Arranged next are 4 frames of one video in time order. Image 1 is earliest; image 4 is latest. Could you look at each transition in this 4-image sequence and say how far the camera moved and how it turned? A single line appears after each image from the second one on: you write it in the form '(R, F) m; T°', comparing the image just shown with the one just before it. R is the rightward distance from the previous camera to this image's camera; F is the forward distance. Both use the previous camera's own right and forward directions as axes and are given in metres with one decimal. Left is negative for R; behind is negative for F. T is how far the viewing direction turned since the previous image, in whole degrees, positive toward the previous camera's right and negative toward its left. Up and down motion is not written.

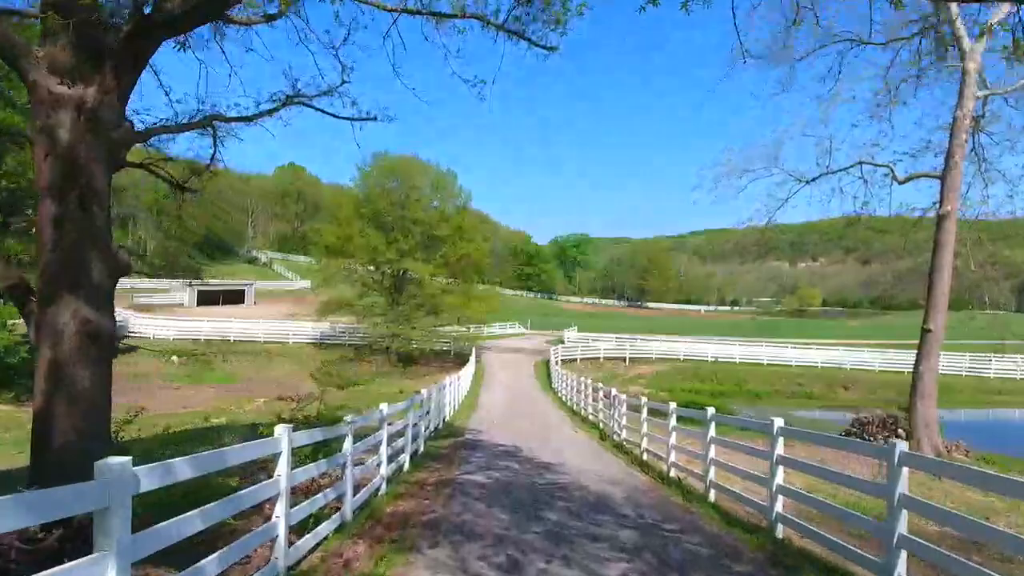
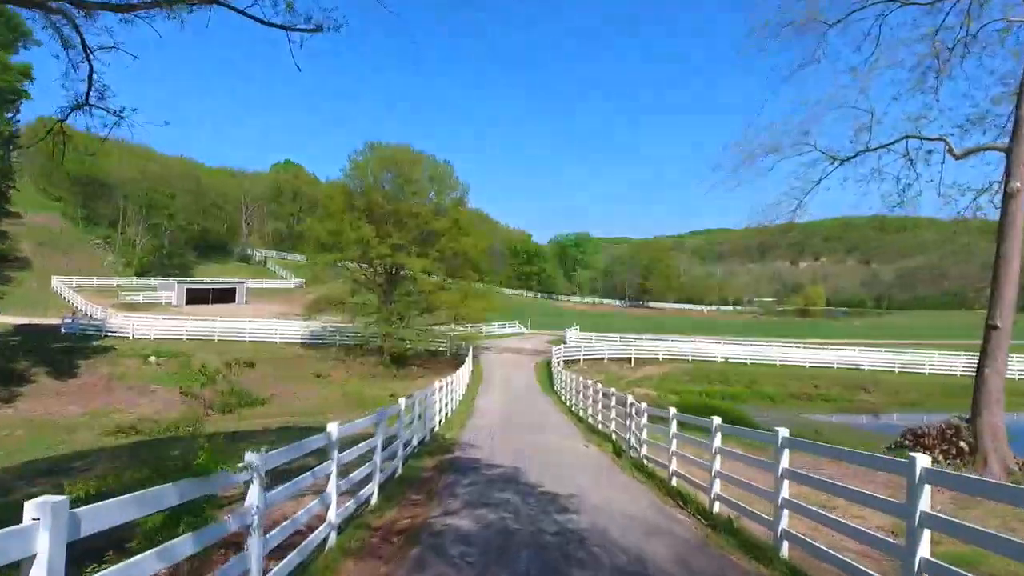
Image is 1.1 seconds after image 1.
(0.0, +2.0) m; 0°
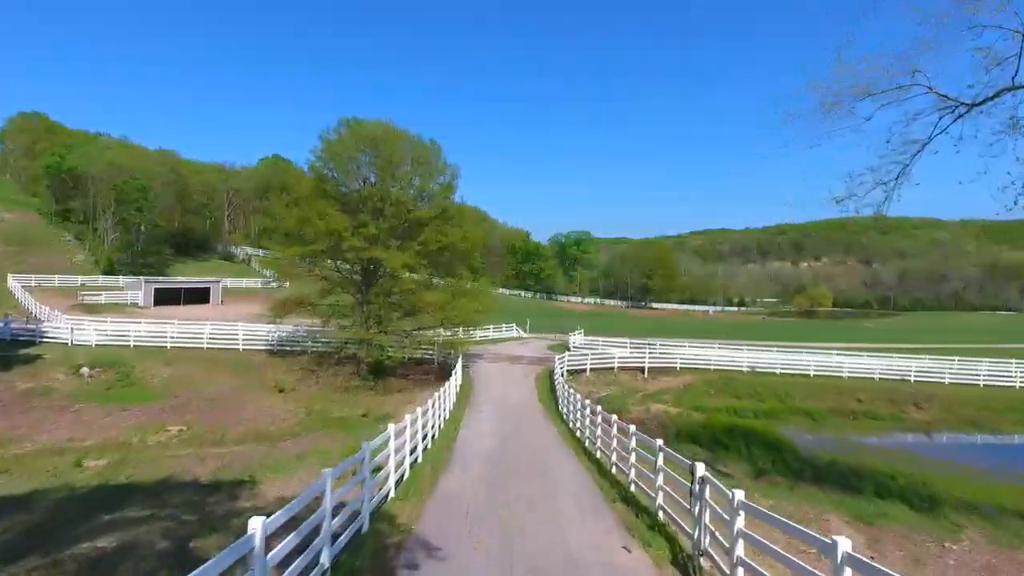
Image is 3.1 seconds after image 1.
(+0.1, +4.7) m; 0°
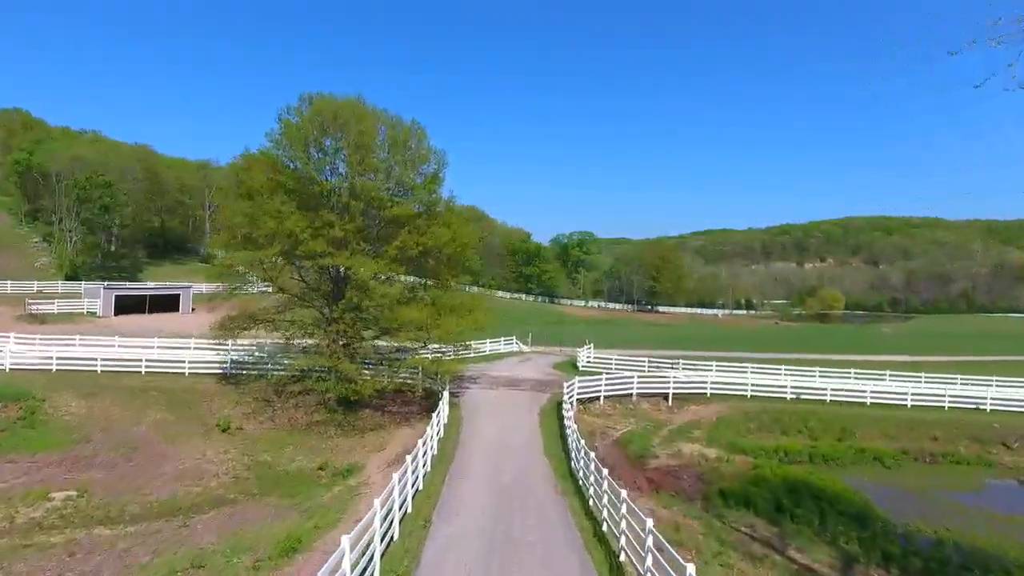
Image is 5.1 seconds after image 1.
(+0.1, +5.4) m; 0°
